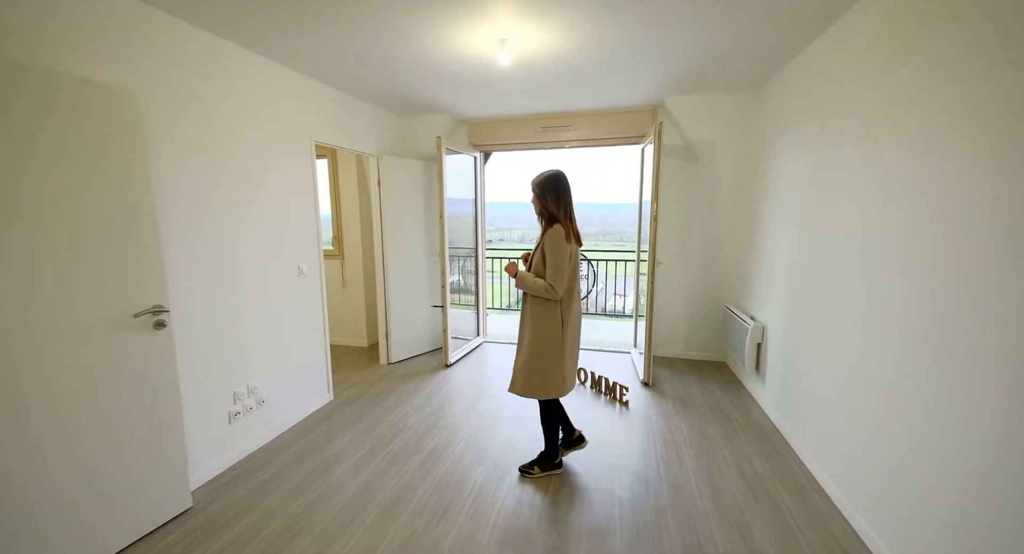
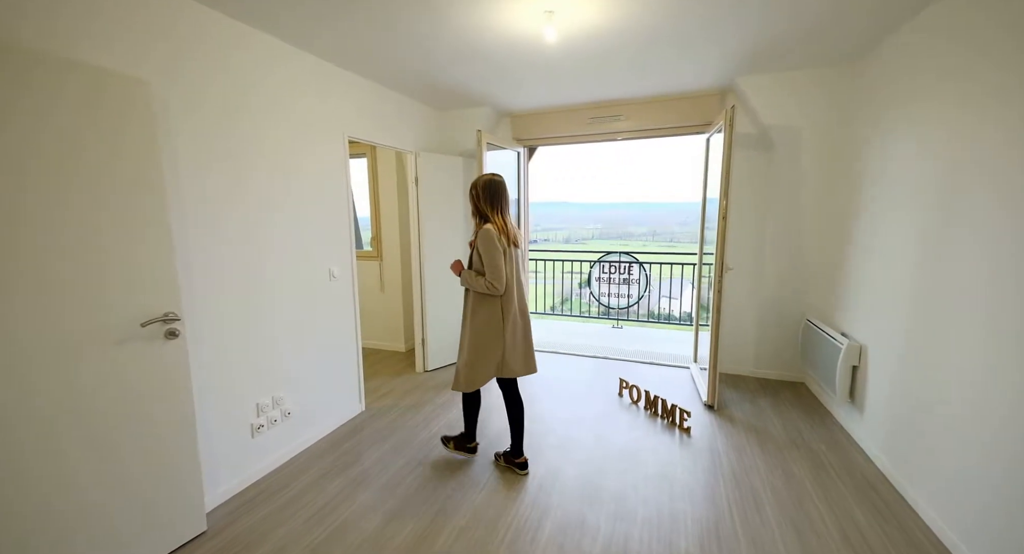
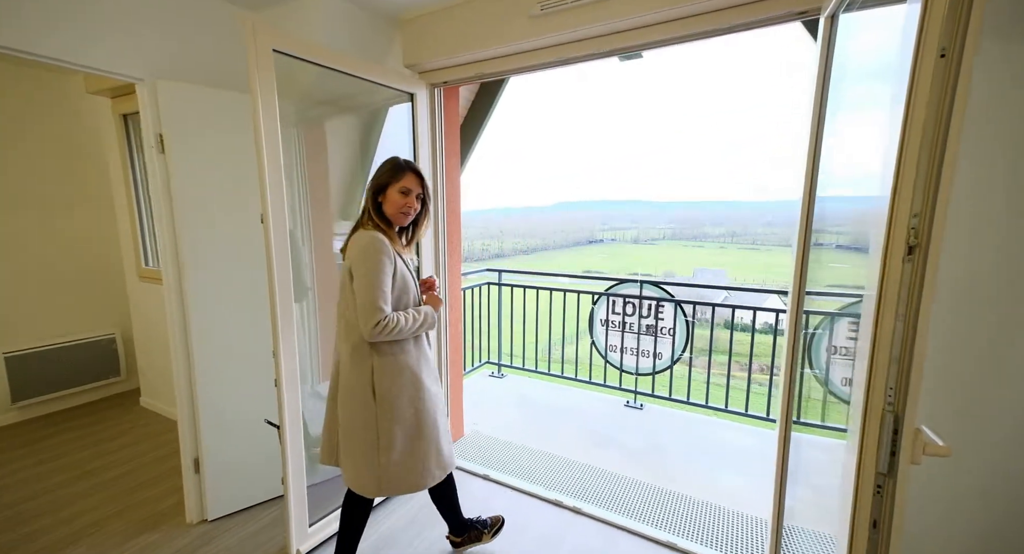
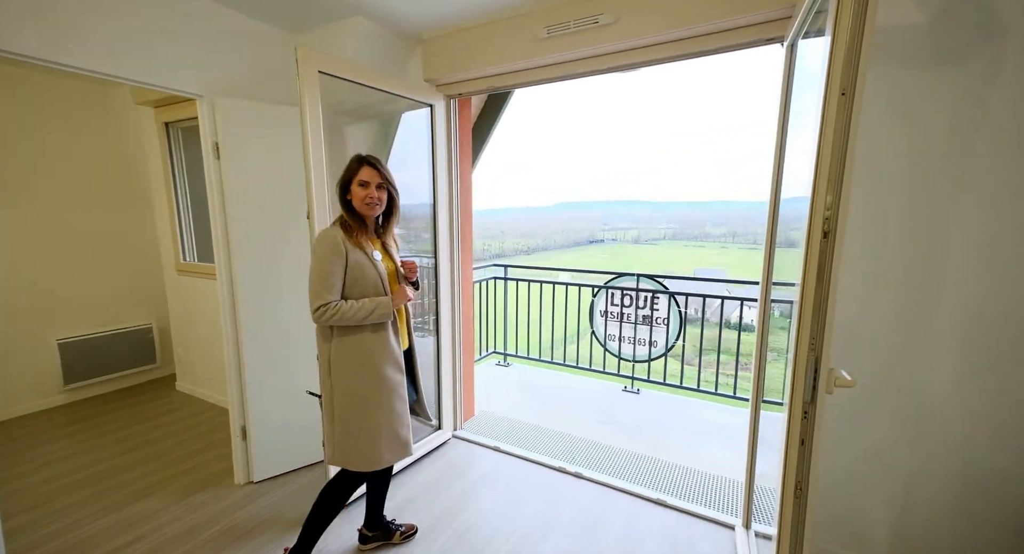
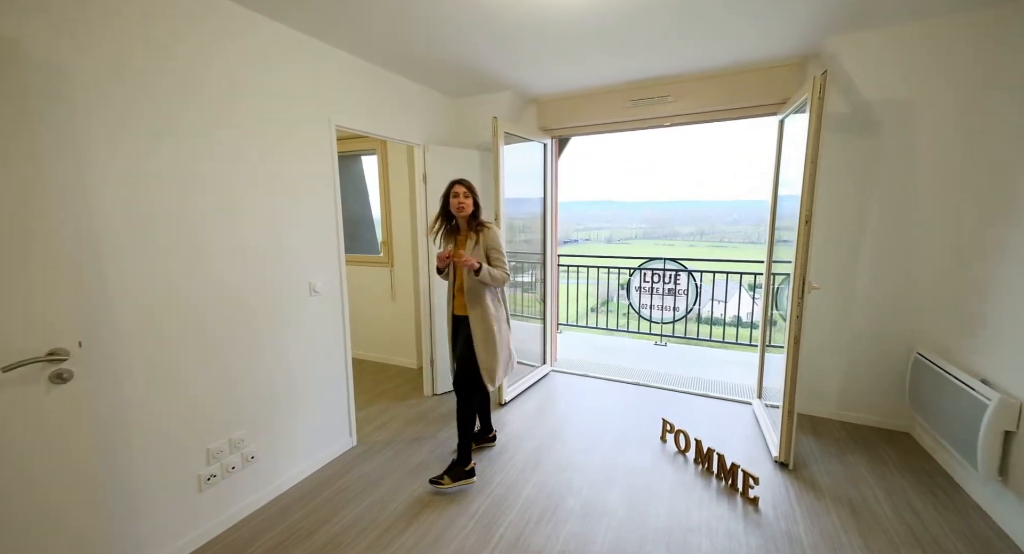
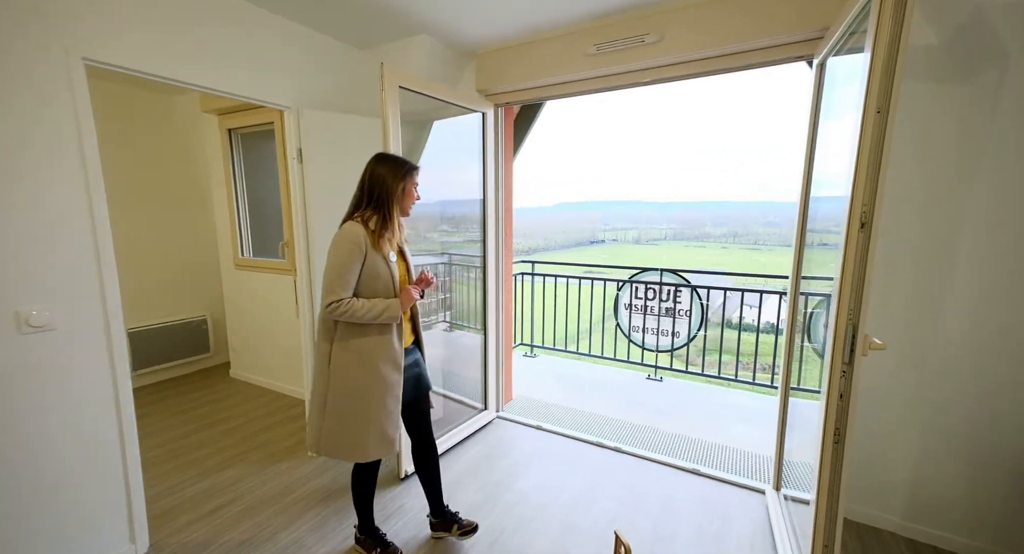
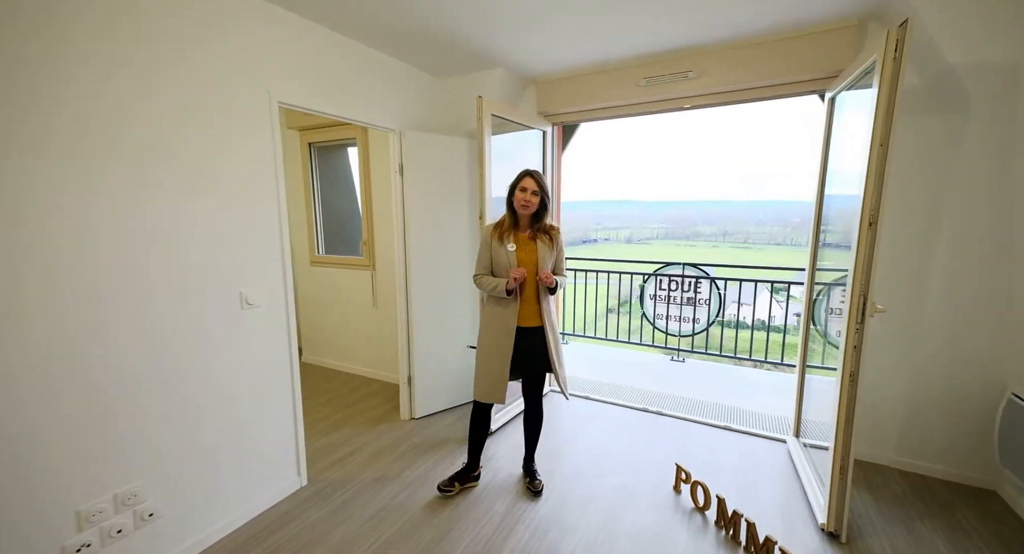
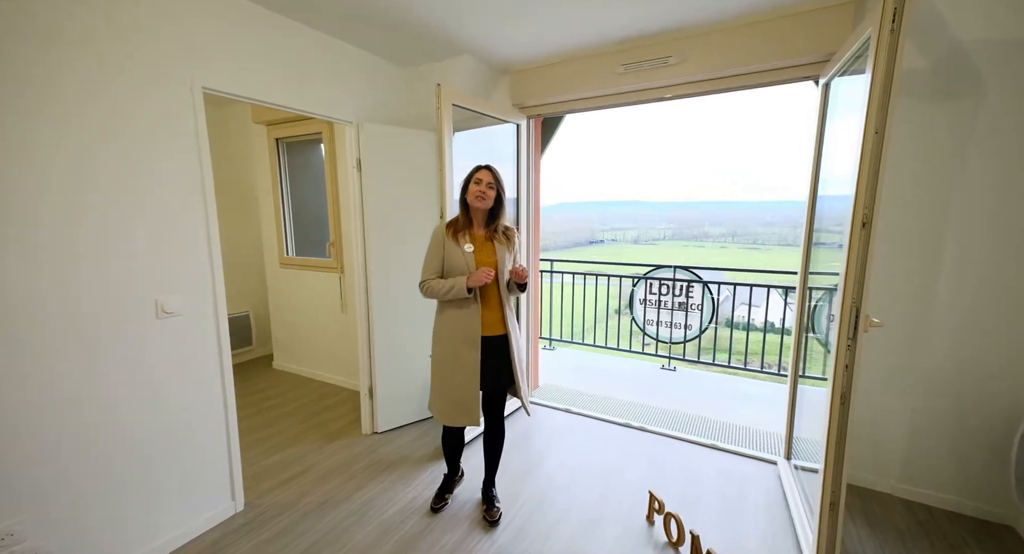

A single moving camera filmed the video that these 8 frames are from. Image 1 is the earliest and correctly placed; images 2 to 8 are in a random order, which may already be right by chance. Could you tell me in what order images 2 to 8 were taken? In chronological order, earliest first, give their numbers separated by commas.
2, 5, 7, 8, 6, 4, 3
